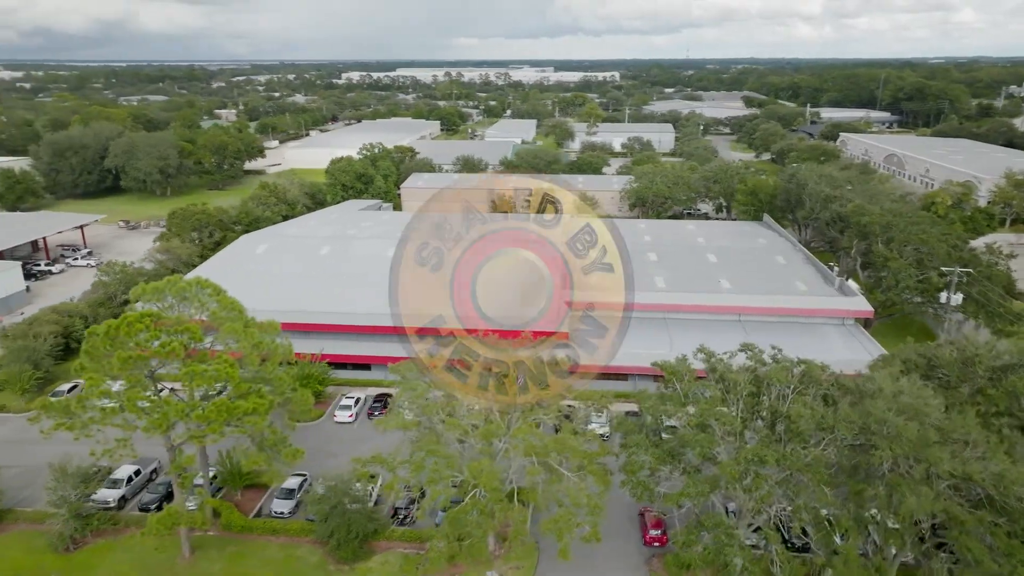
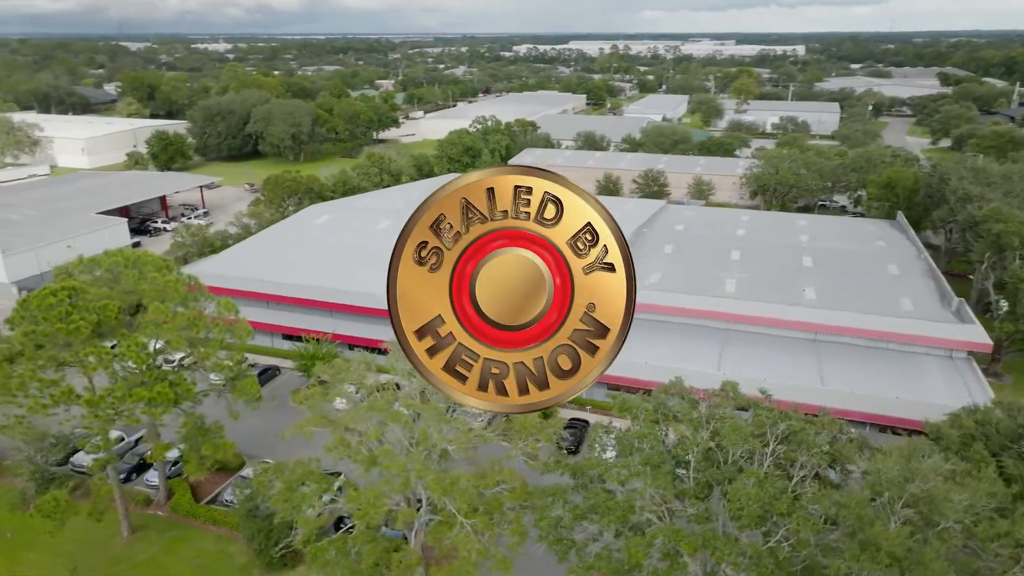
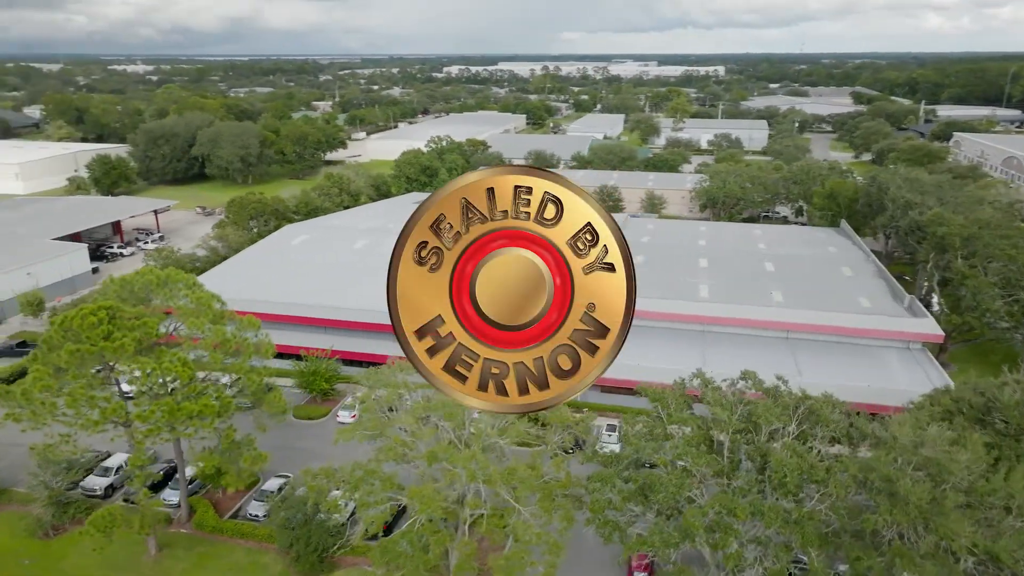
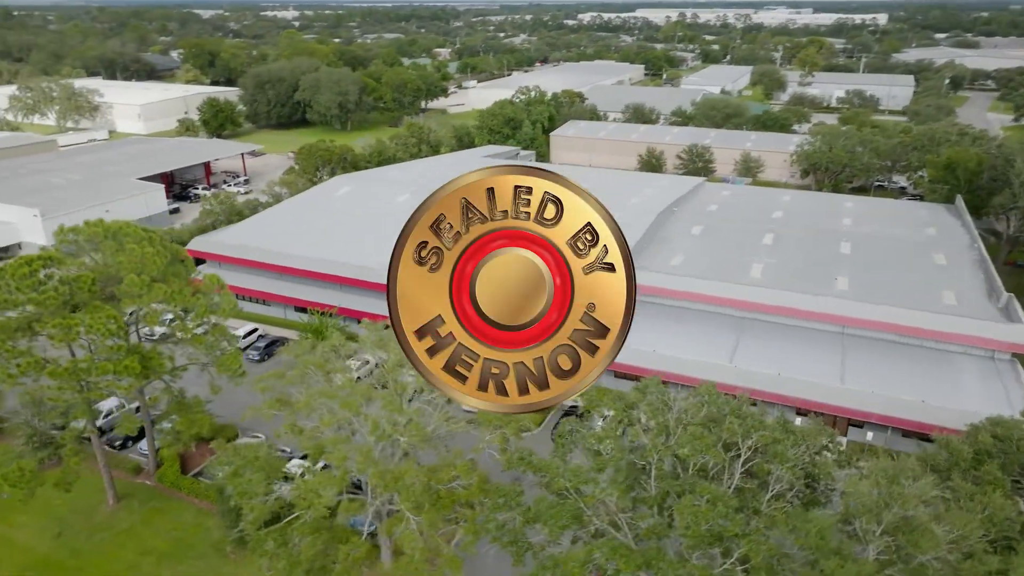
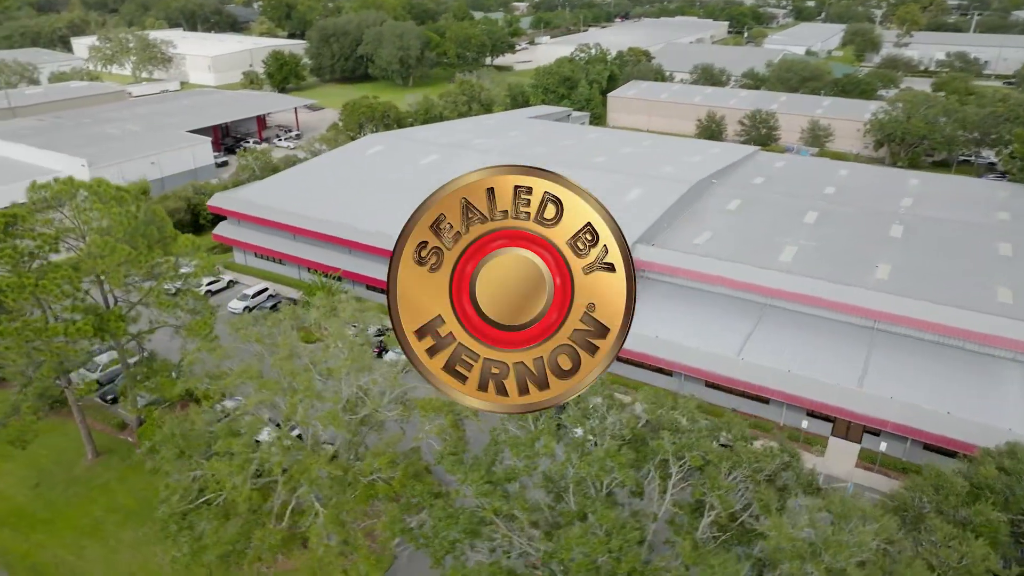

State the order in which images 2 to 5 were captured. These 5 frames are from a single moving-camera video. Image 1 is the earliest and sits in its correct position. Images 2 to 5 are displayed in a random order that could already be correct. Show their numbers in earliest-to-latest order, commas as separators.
3, 2, 4, 5
